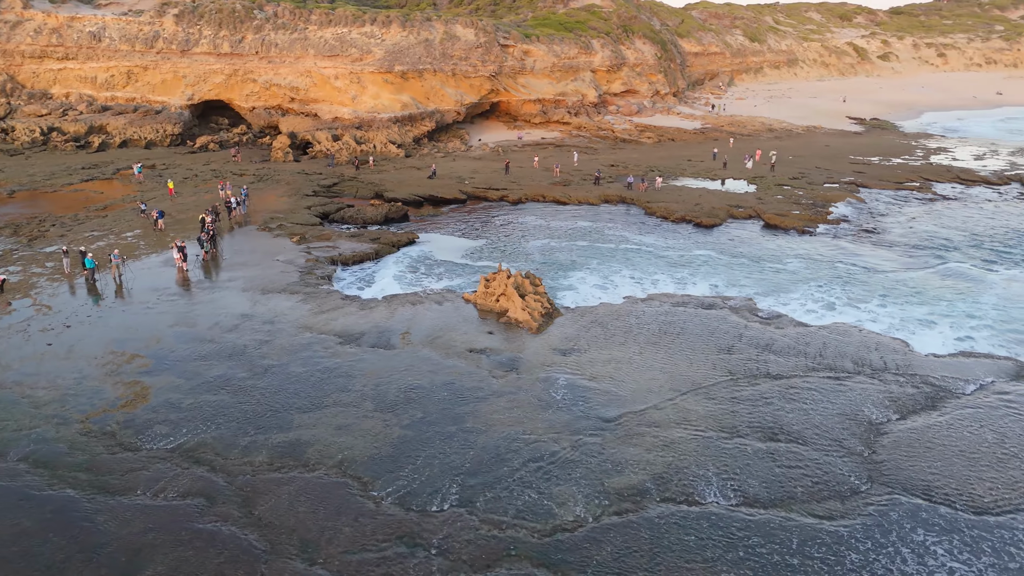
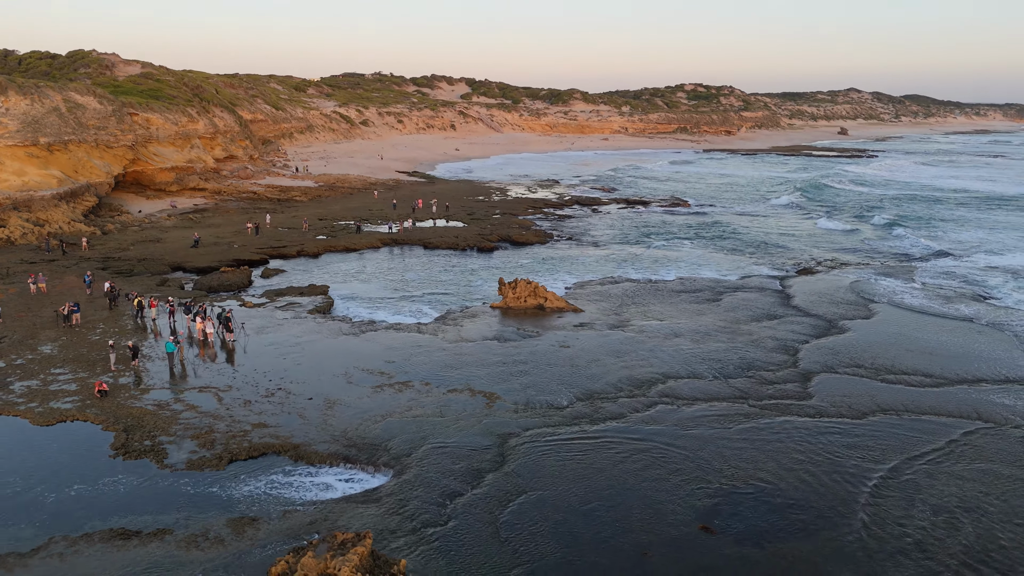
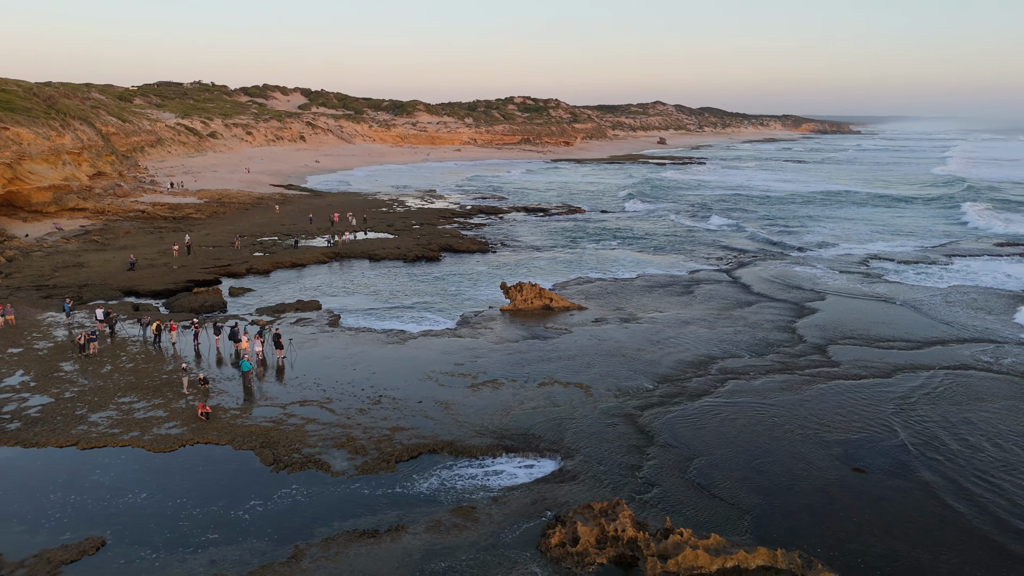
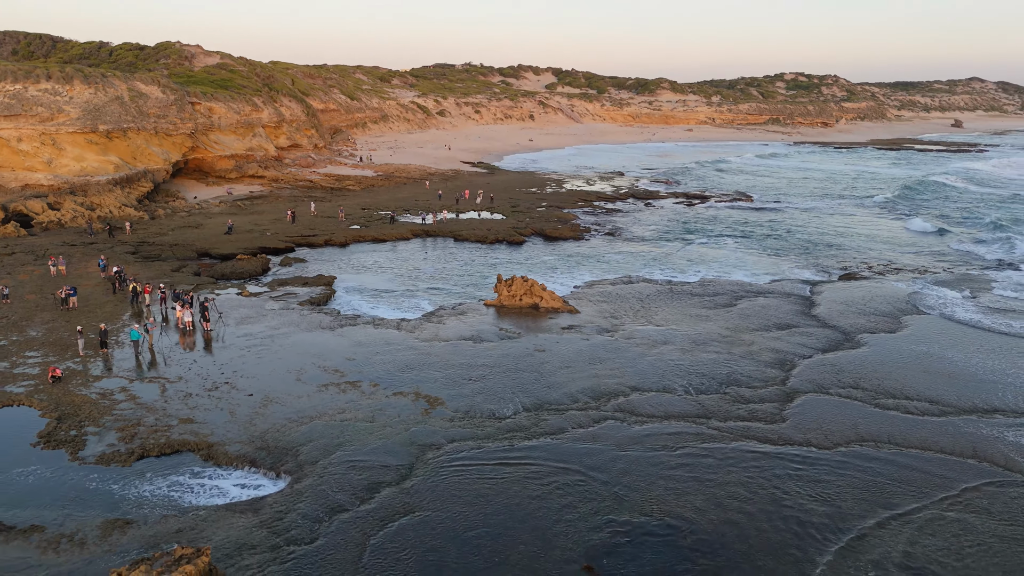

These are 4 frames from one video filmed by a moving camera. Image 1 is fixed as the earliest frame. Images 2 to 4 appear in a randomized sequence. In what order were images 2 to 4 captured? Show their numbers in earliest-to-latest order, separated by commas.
4, 2, 3
